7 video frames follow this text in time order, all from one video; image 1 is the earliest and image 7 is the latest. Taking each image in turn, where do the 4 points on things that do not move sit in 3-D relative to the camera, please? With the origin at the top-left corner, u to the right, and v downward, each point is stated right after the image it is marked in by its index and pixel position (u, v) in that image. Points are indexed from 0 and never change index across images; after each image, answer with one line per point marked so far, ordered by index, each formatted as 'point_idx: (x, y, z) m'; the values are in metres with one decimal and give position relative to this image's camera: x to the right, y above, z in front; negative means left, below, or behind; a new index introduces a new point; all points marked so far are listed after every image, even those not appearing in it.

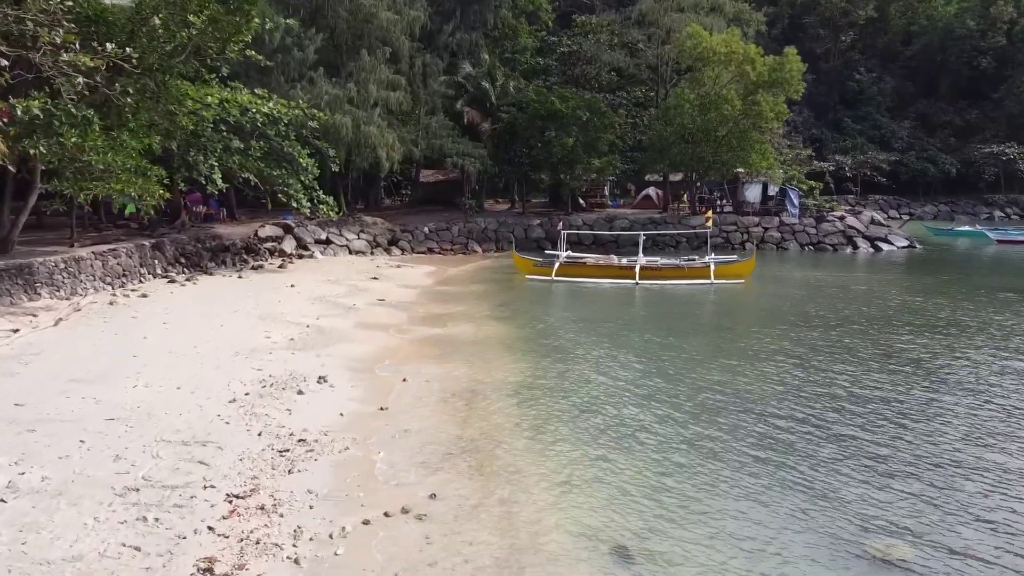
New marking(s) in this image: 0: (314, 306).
0: (-8.7, -0.8, +18.1) m
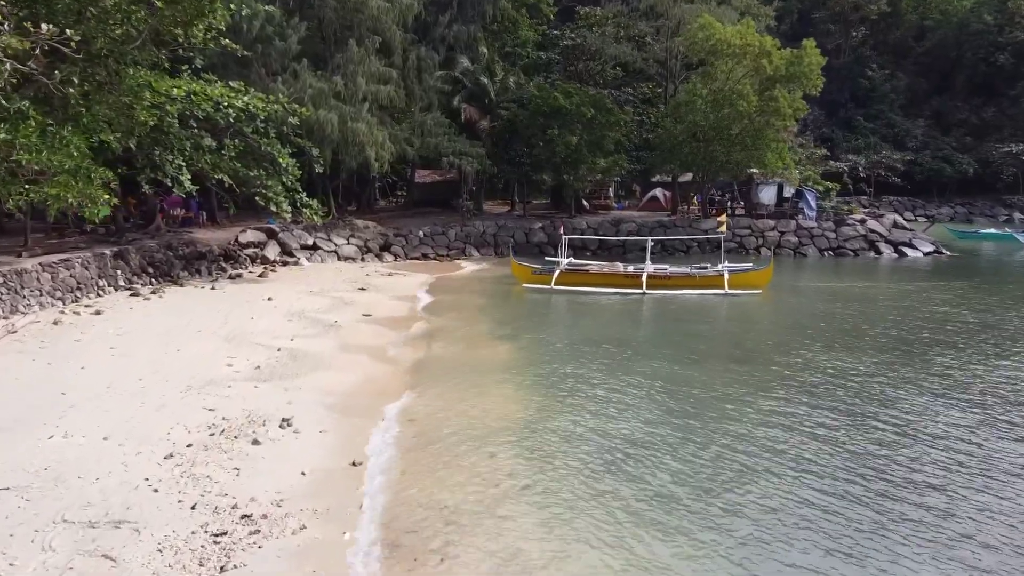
0: (-8.7, -1.4, +16.1) m
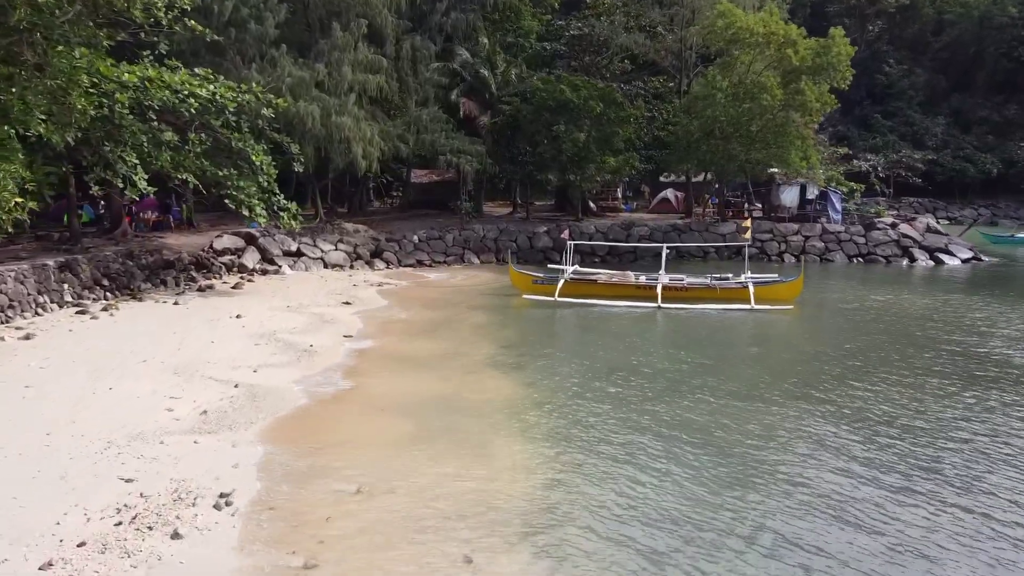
0: (-8.5, -2.0, +13.7) m
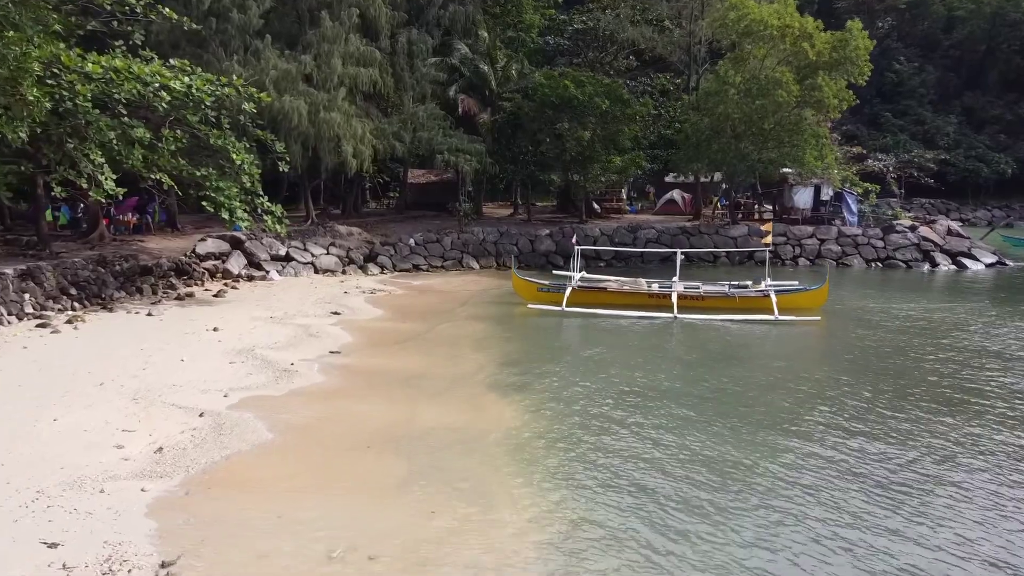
0: (-8.4, -2.4, +12.4) m
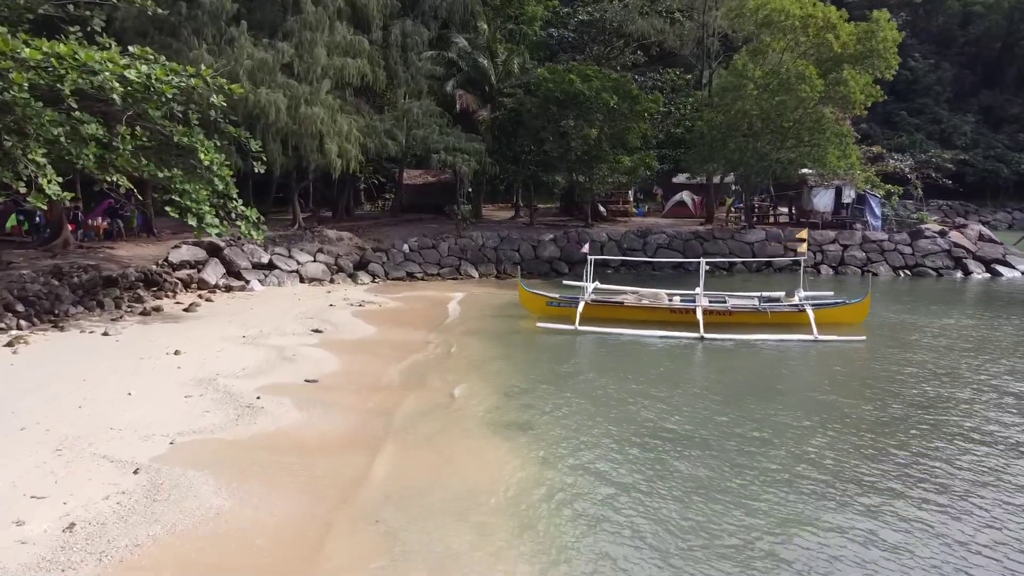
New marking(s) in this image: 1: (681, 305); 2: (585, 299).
0: (-8.4, -3.0, +10.5) m
1: (+6.9, -0.7, +16.8) m
2: (+3.1, -0.4, +17.2) m
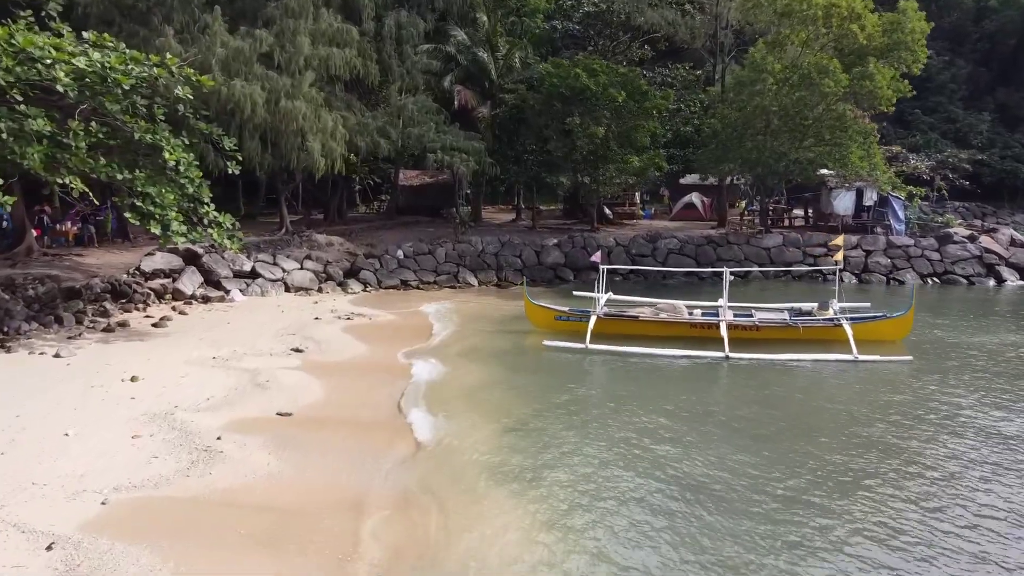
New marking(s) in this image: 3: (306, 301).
0: (-8.3, -3.5, +8.9) m
1: (+7.0, -1.2, +15.2) m
2: (+3.2, -0.9, +15.6) m
3: (-9.7, -0.6, +19.5) m
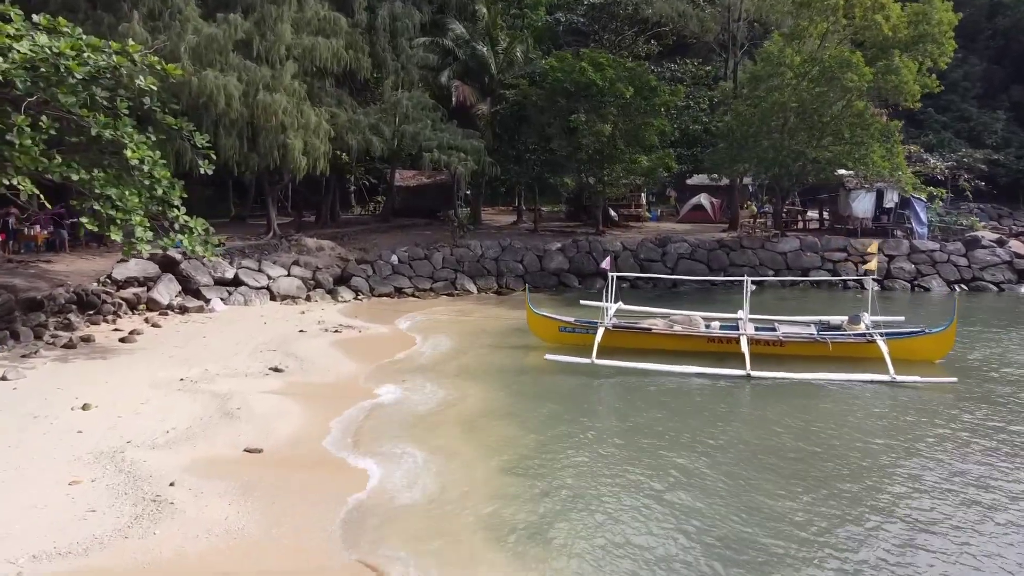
0: (-8.2, -3.8, +7.5) m
1: (+7.1, -1.6, +13.9) m
2: (+3.2, -1.3, +14.2) m
3: (-9.7, -1.0, +18.1) m
